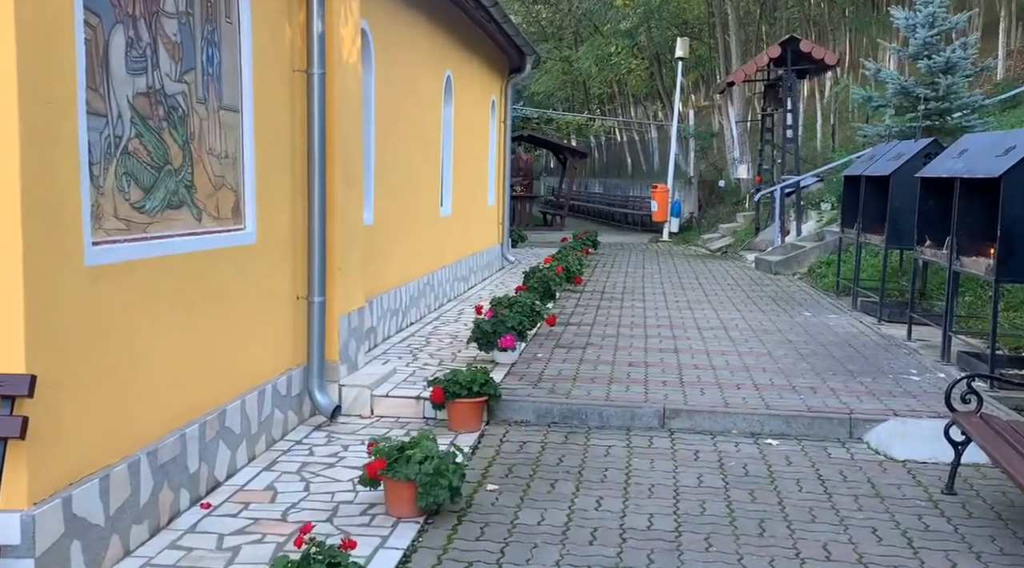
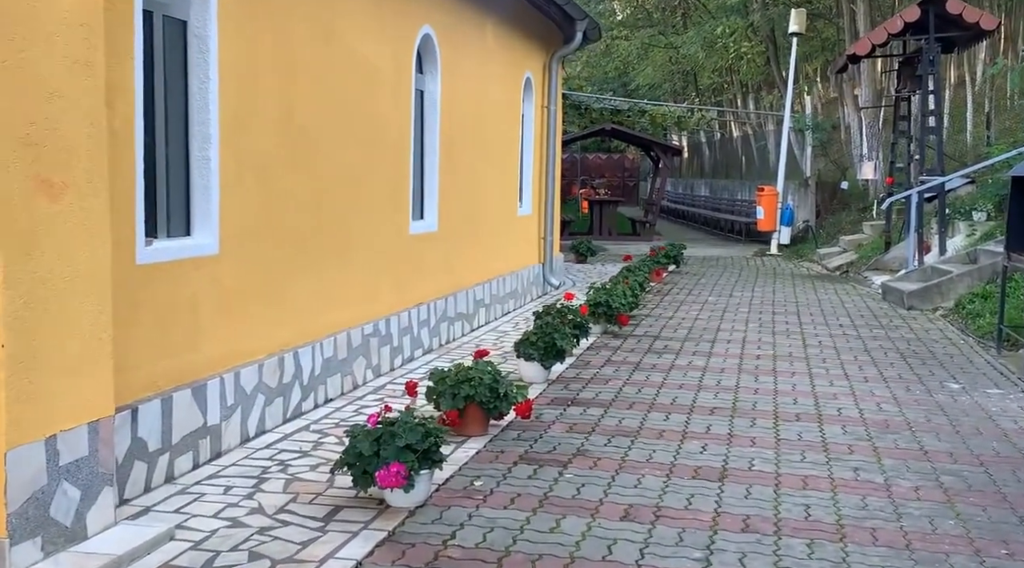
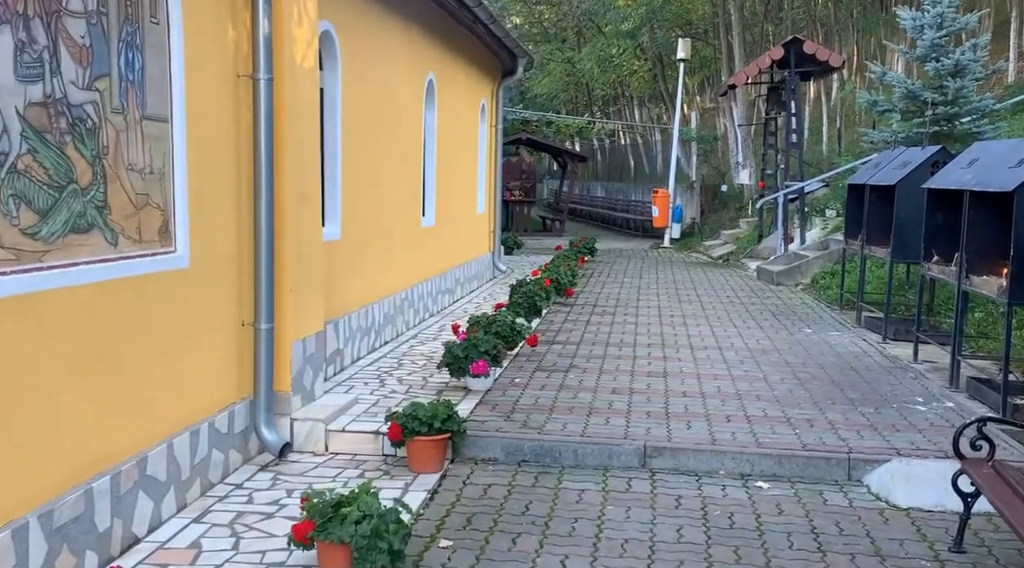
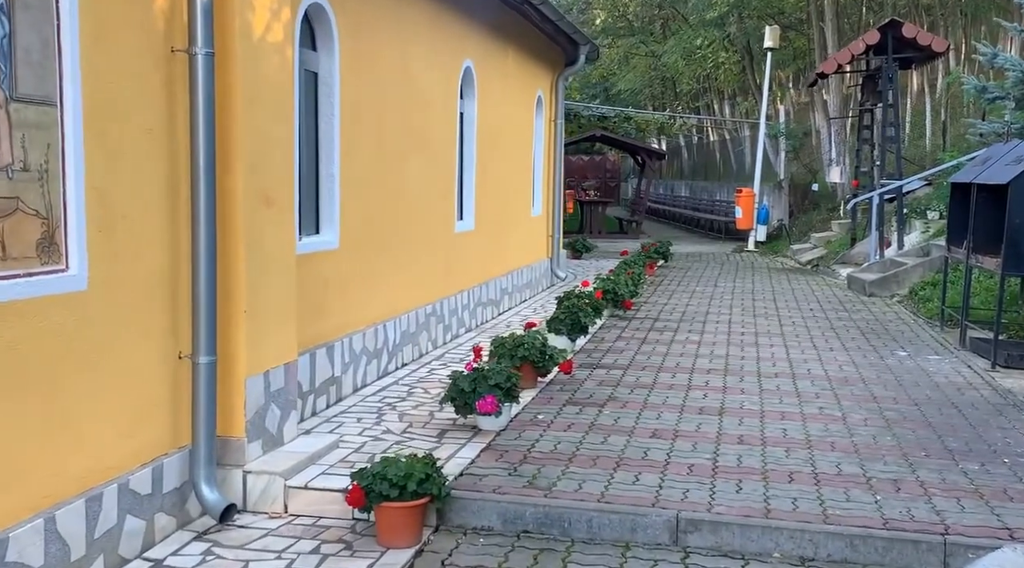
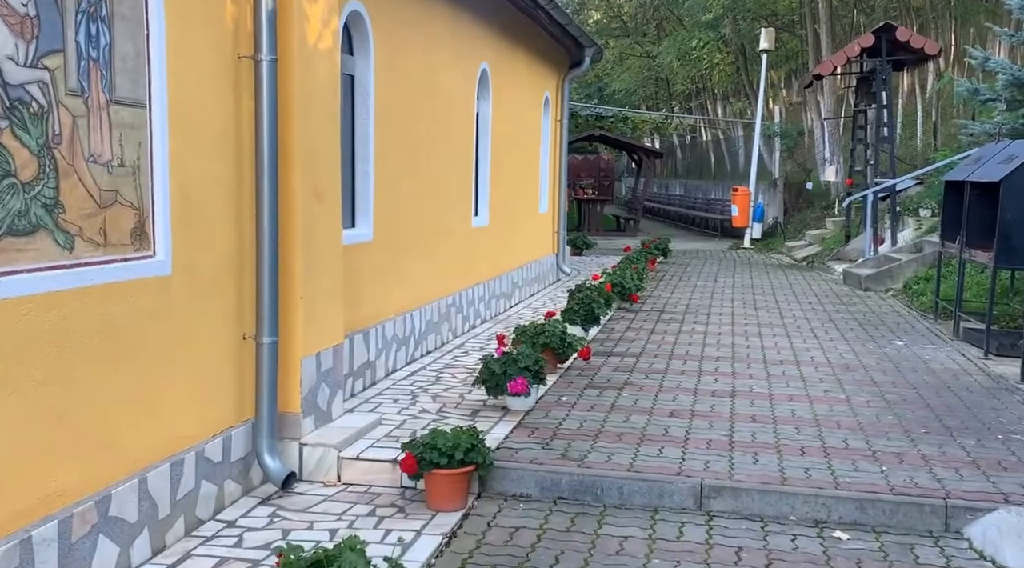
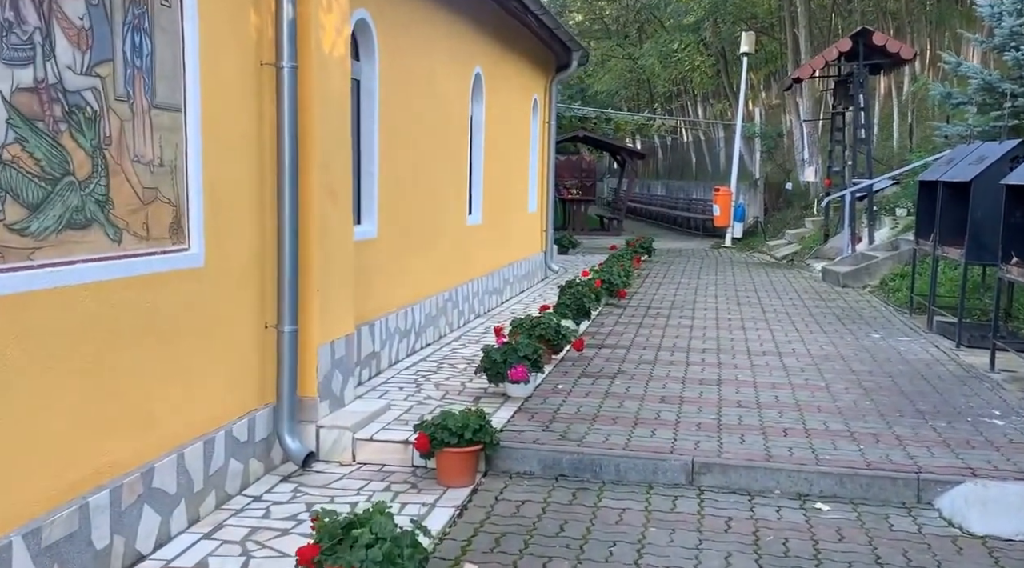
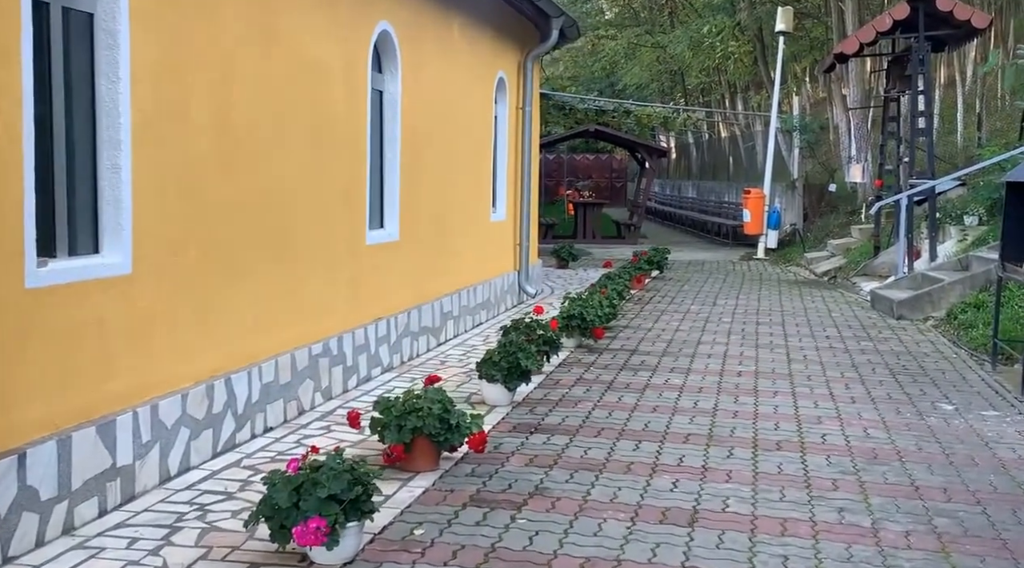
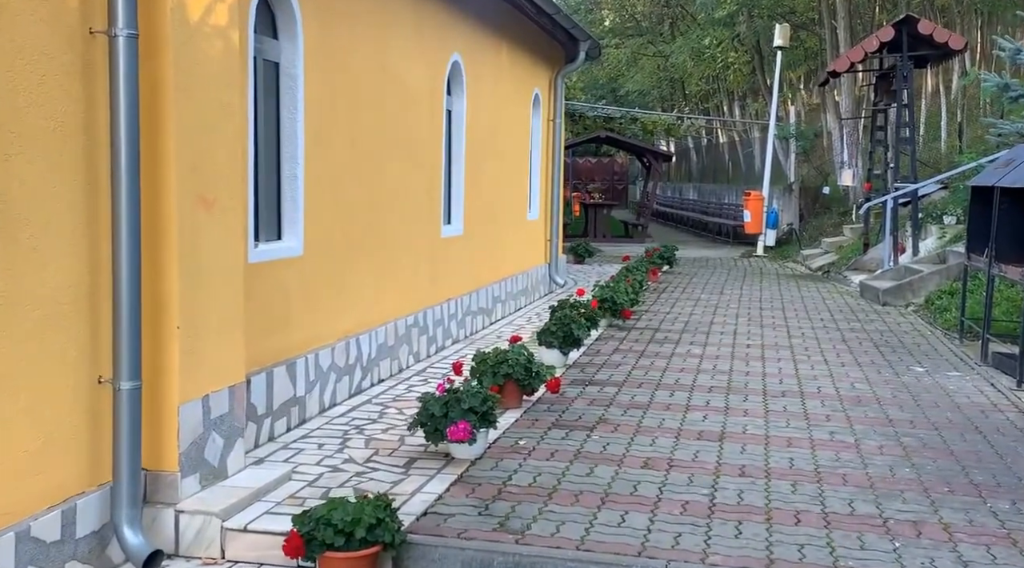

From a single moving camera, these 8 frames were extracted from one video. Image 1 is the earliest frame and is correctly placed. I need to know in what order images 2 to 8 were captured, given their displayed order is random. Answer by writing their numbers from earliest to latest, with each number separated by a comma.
3, 6, 5, 4, 8, 2, 7
